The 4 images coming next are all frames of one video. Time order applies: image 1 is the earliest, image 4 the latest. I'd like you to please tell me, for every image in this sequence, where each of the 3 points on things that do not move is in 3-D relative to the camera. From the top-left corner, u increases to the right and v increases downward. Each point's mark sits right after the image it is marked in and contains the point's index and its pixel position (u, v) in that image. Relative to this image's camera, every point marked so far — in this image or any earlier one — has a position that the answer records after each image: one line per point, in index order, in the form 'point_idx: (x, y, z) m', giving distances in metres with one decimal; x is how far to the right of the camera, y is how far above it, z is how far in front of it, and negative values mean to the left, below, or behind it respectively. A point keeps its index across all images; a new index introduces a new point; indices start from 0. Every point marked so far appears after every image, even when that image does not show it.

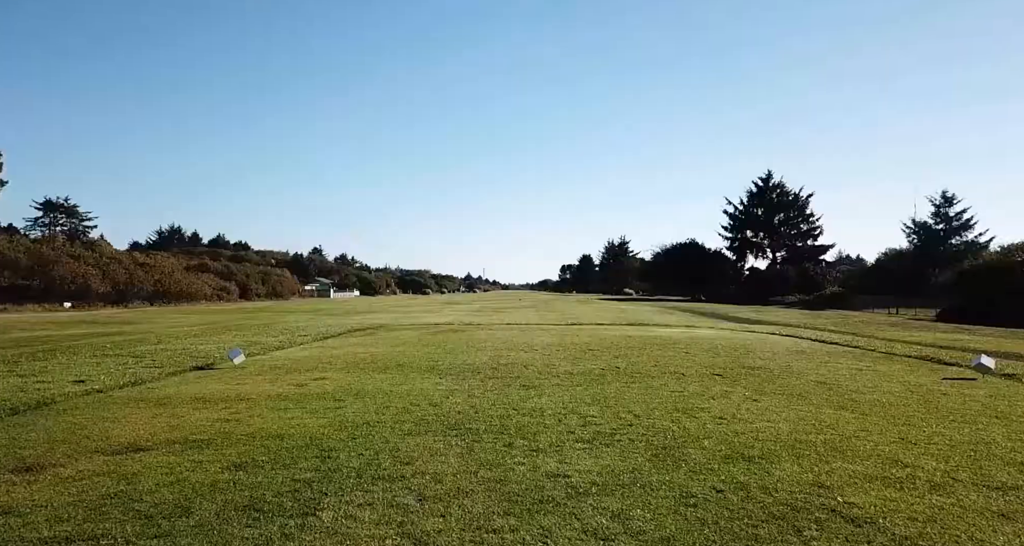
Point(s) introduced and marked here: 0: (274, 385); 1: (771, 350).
0: (-1.5, -0.7, +4.0) m
1: (+2.5, -0.7, +6.1) m
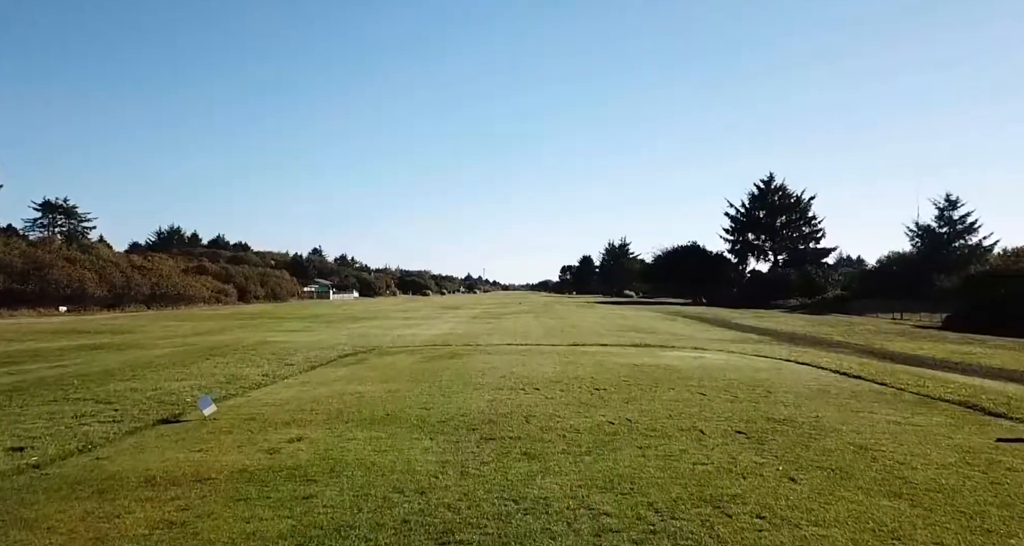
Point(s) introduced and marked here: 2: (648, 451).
0: (-1.5, -1.0, +3.5) m
1: (+2.5, -1.0, +5.7) m
2: (+0.7, -1.0, +3.5) m
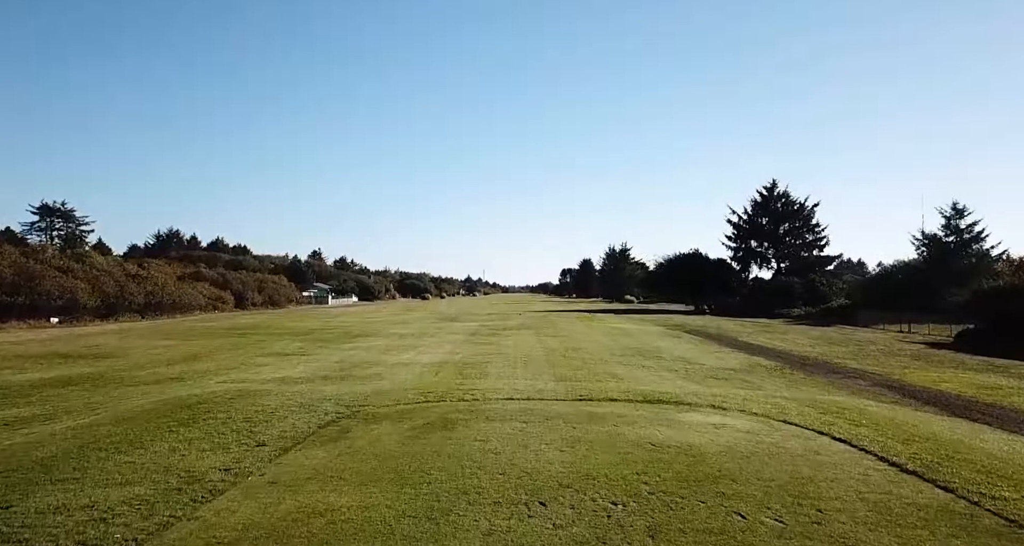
0: (-1.5, -1.6, +2.6) m
1: (+2.5, -1.7, +4.8) m
2: (+0.8, -1.6, +2.6) m
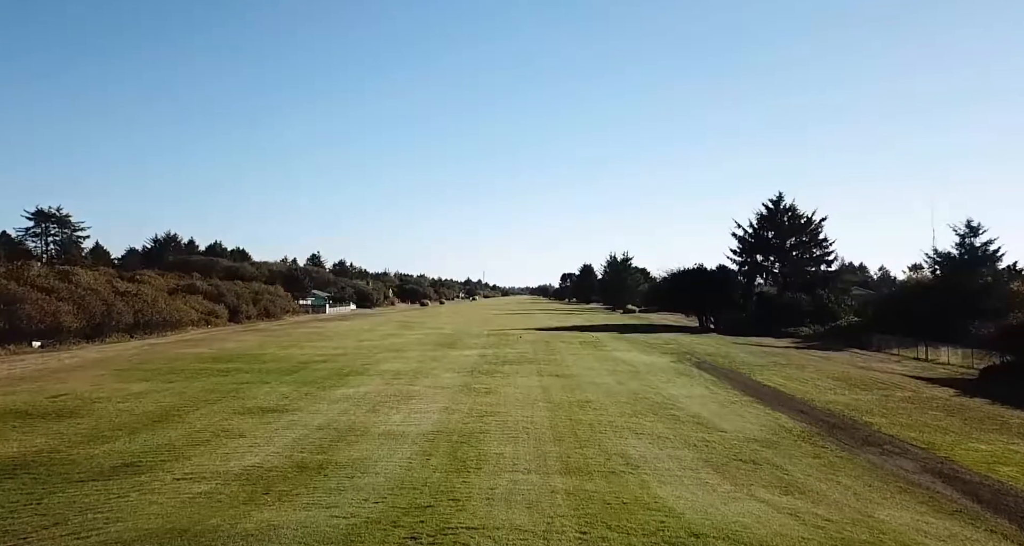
0: (-1.4, -3.2, +0.8) m
1: (+2.5, -3.2, +3.0) m
2: (+0.8, -3.2, +0.8) m
